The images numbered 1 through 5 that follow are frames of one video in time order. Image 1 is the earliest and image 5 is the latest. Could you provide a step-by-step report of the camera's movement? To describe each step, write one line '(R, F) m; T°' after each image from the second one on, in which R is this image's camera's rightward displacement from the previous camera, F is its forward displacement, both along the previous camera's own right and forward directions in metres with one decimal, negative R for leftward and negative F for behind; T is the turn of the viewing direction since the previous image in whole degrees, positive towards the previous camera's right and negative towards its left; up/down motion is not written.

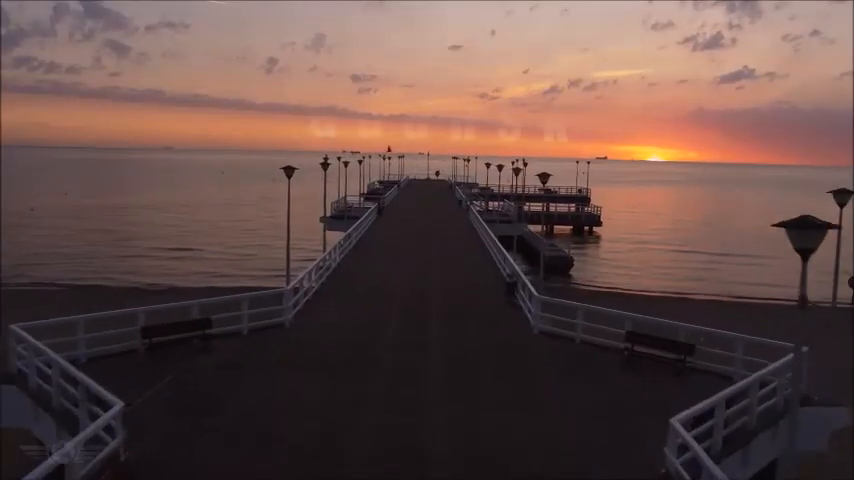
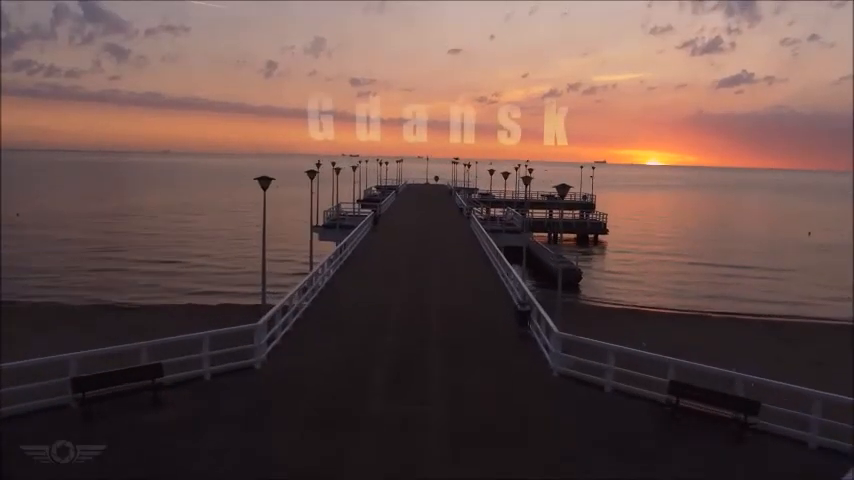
(0.0, +1.5) m; 0°
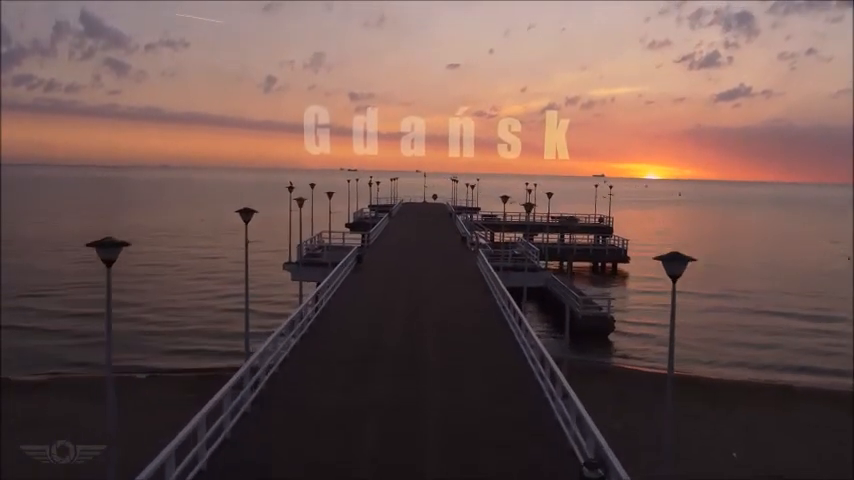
(+0.1, +4.3) m; 0°
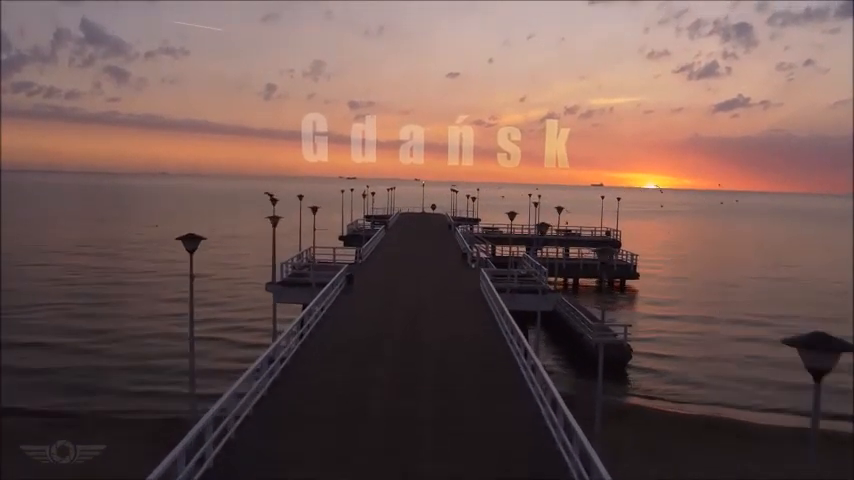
(0.0, +1.9) m; 0°
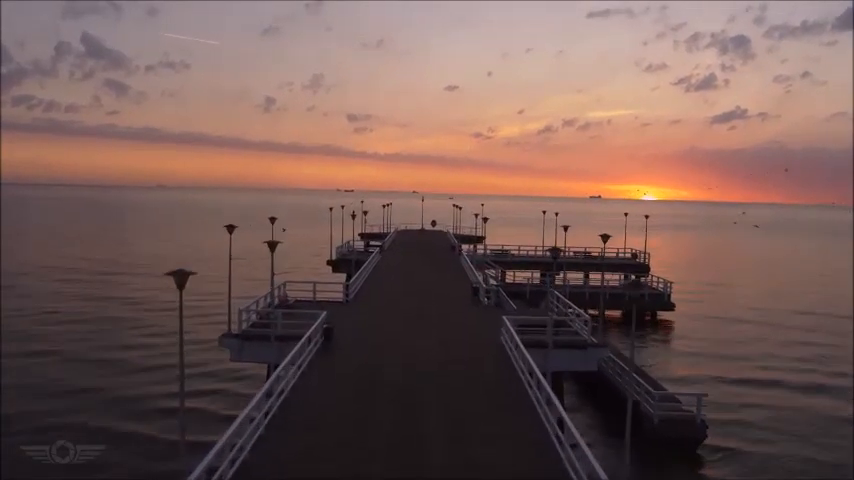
(-0.1, +4.3) m; 0°
